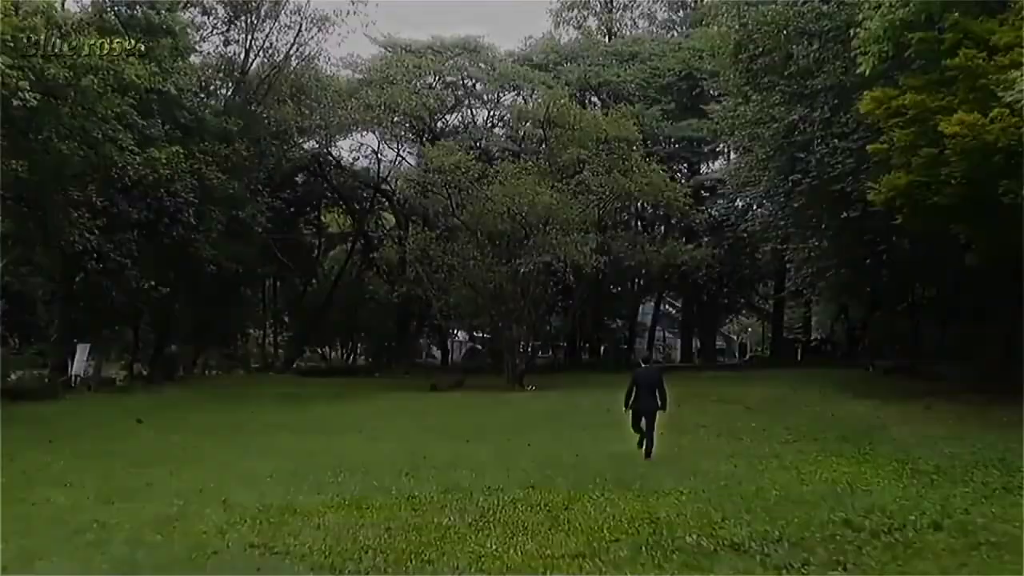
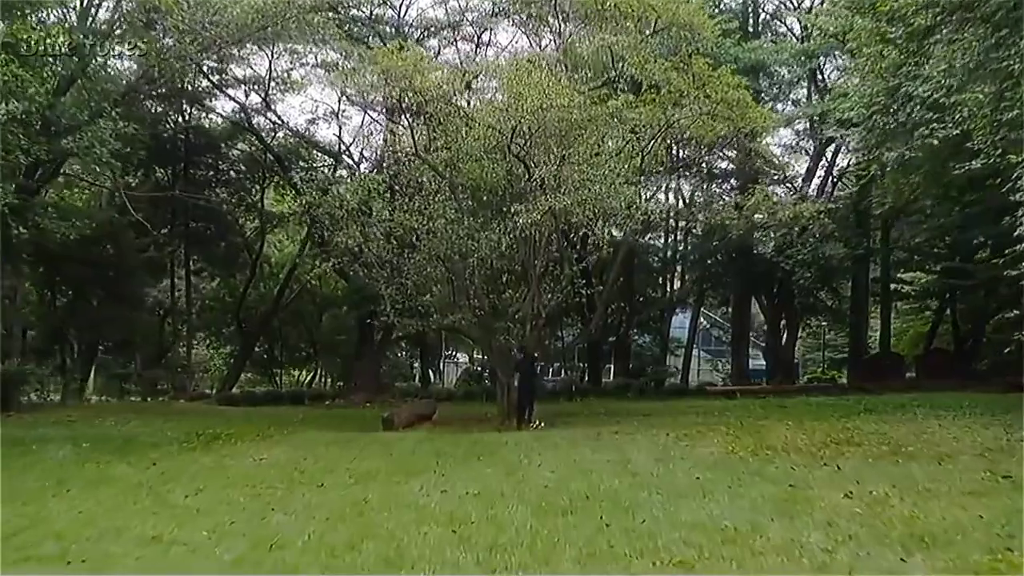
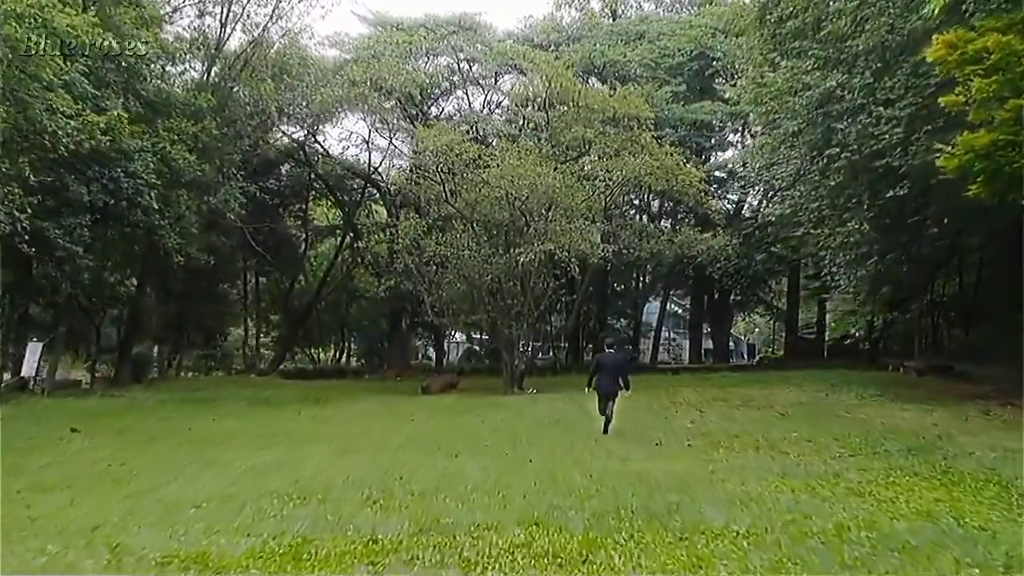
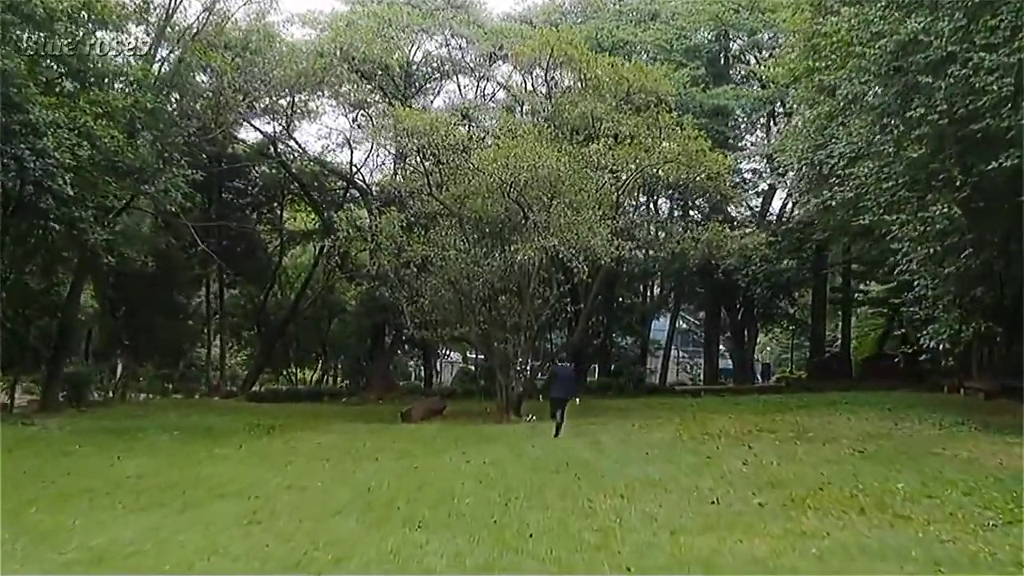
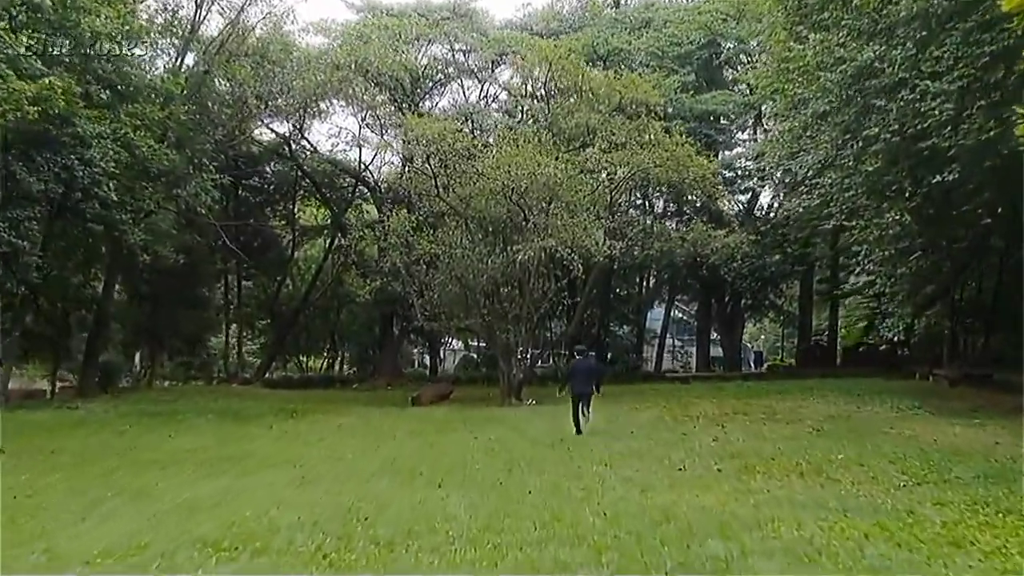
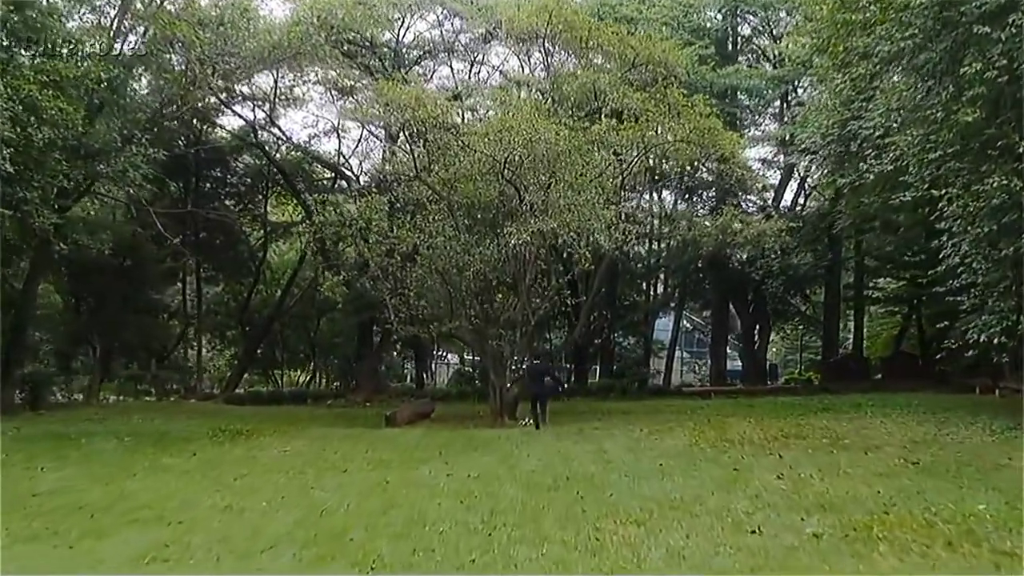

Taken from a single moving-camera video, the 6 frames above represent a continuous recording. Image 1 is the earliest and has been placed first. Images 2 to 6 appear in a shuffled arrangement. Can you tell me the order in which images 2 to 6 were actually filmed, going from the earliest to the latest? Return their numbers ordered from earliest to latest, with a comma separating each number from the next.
3, 5, 4, 6, 2
